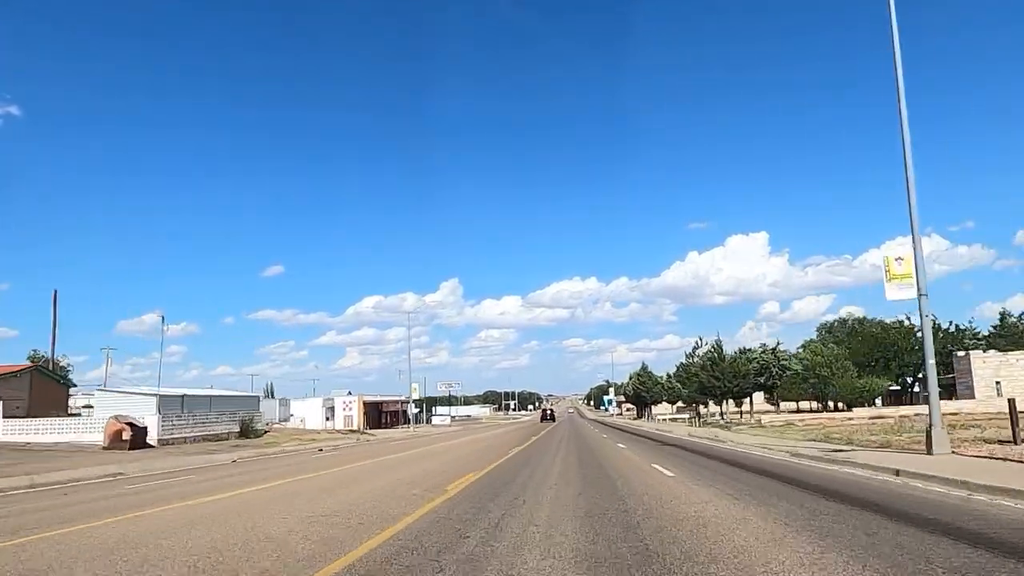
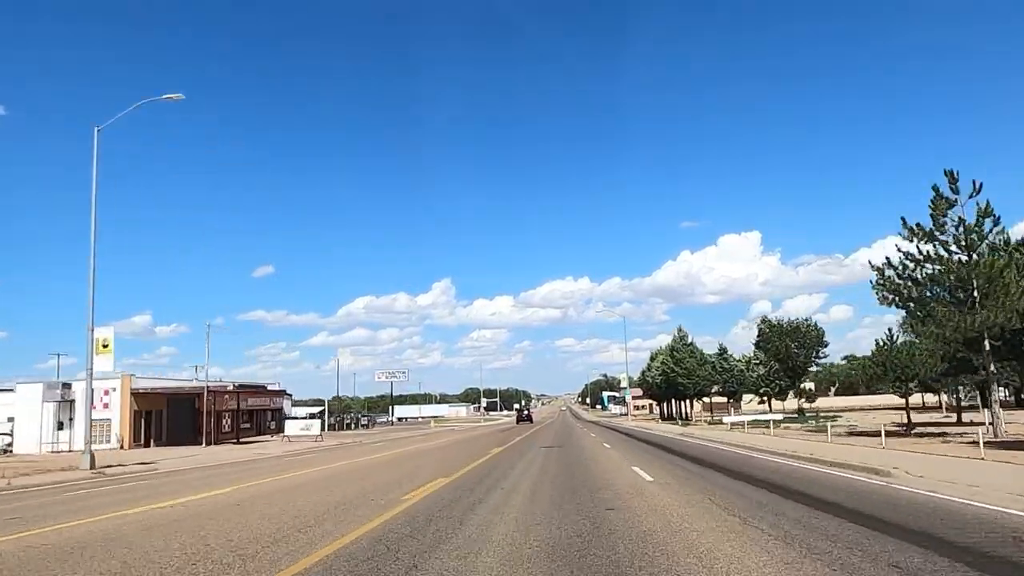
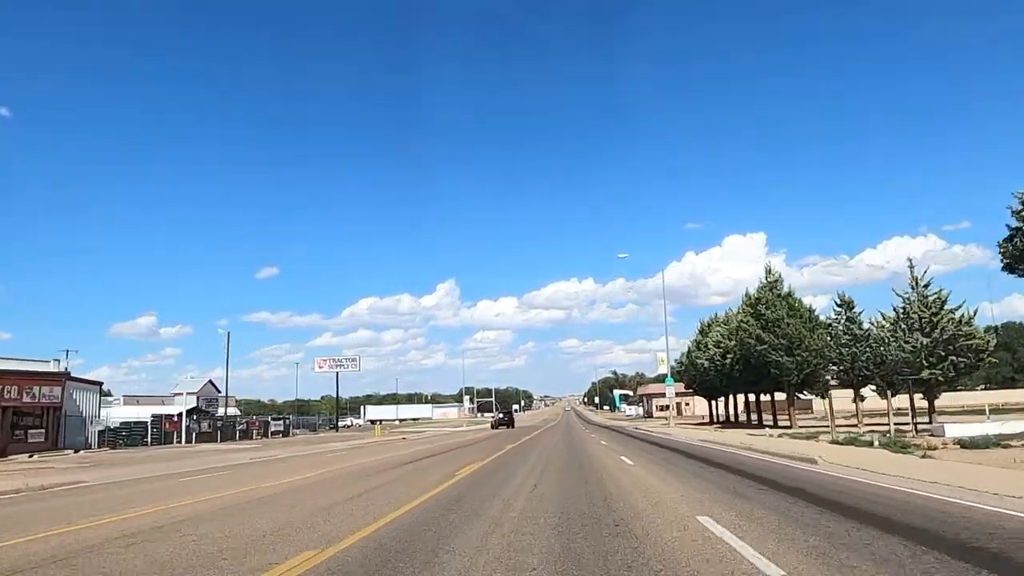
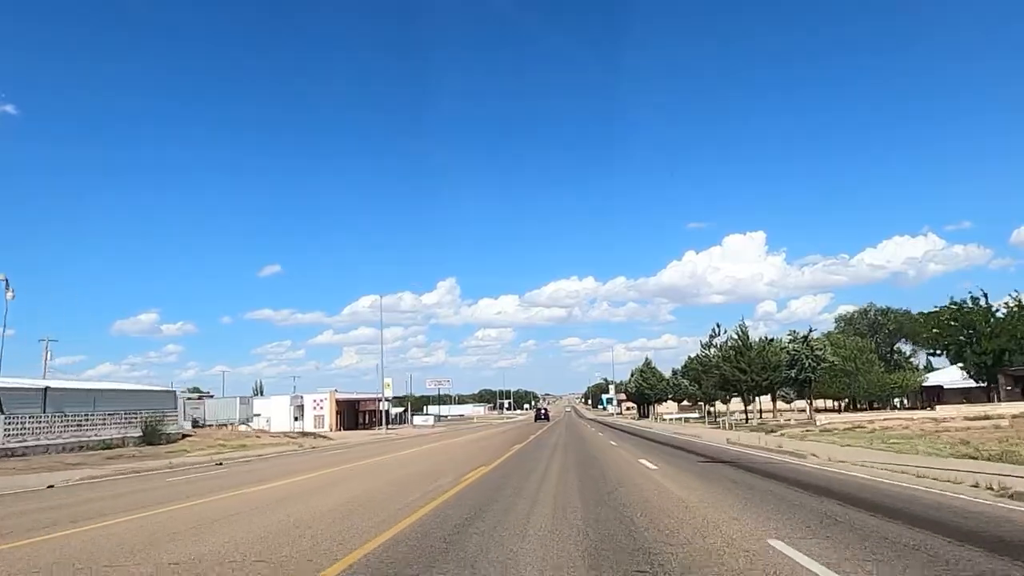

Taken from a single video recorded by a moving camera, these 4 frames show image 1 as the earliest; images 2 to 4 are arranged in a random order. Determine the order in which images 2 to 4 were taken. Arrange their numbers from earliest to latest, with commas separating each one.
4, 2, 3
